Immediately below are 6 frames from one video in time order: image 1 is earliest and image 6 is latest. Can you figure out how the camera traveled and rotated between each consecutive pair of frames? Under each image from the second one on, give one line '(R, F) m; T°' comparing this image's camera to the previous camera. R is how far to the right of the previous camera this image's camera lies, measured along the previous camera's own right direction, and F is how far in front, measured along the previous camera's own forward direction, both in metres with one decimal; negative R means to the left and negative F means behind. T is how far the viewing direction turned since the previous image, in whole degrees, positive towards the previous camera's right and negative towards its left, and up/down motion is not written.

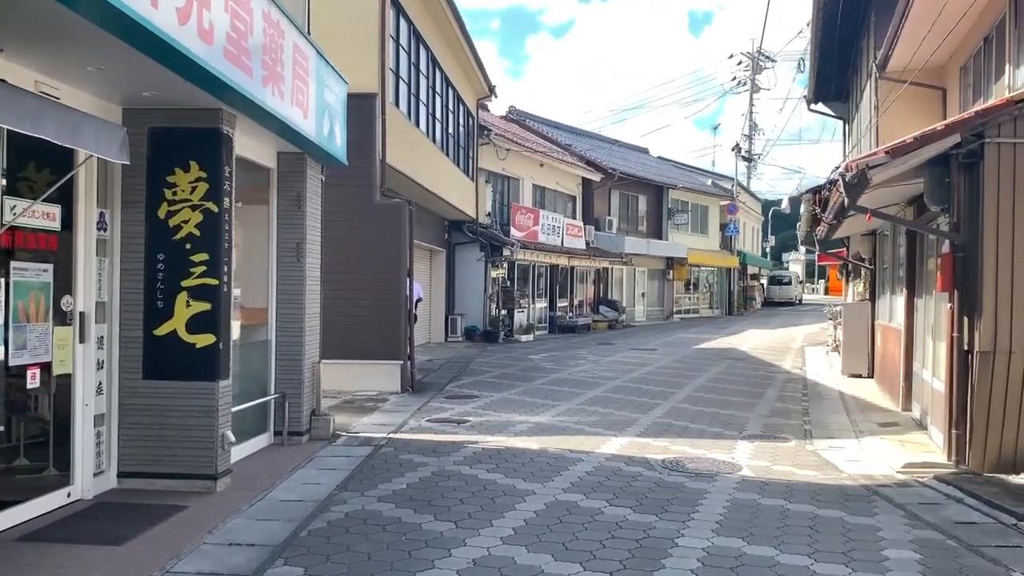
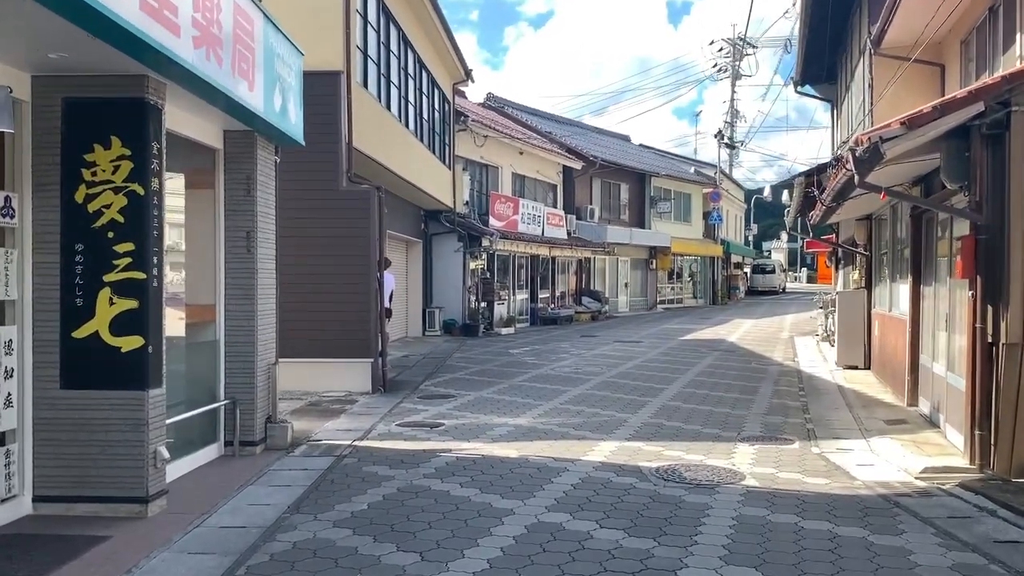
(0.0, +0.8) m; +1°
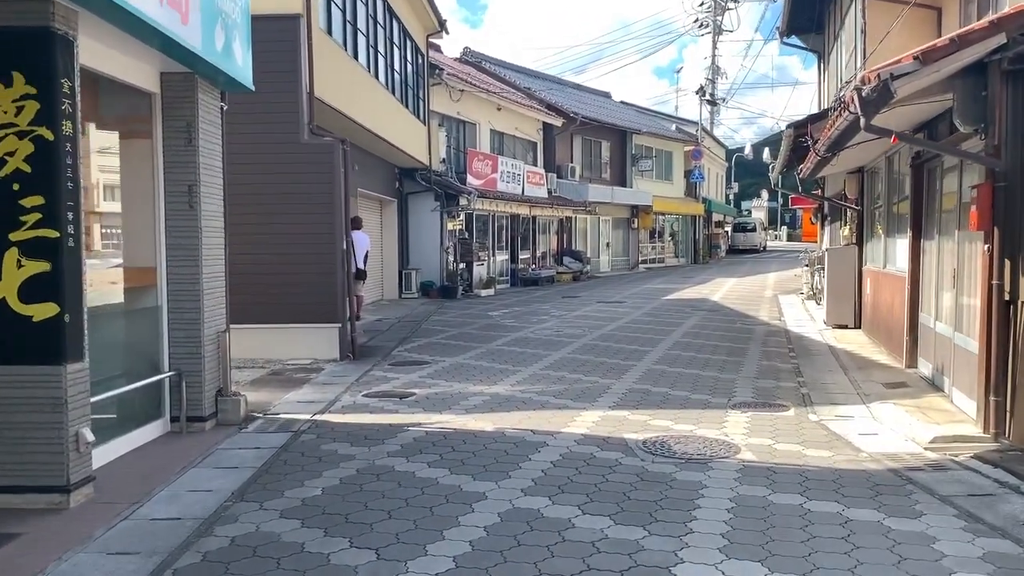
(+0.1, +0.6) m; +1°
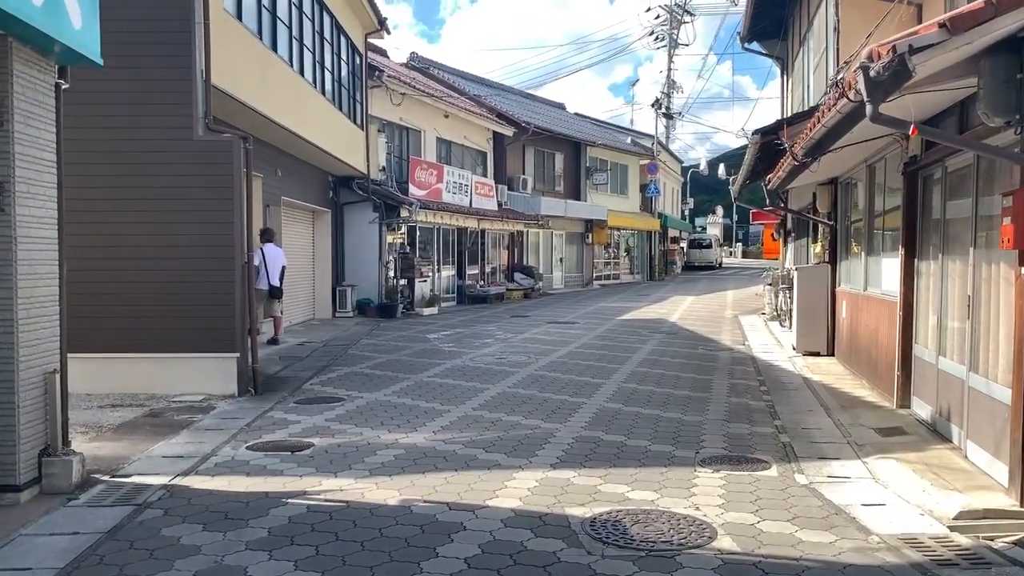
(+0.2, +1.4) m; +3°
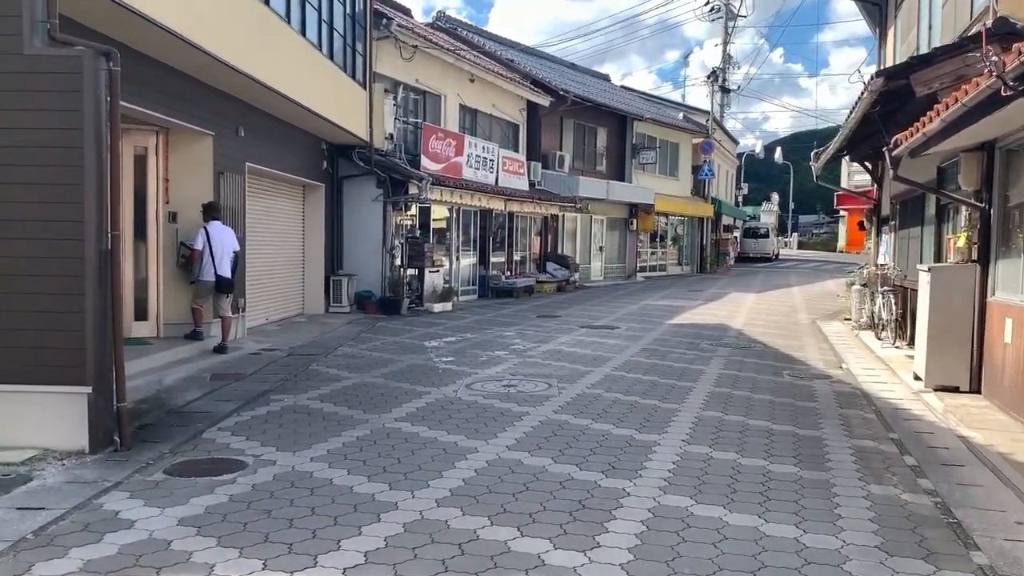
(+0.2, +3.2) m; -3°
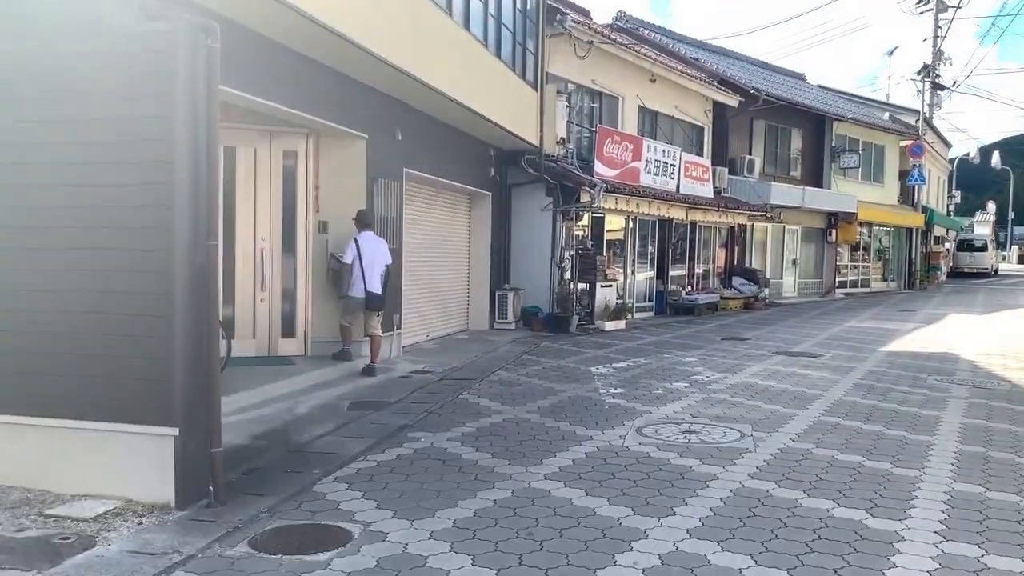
(0.0, +1.4) m; -12°
